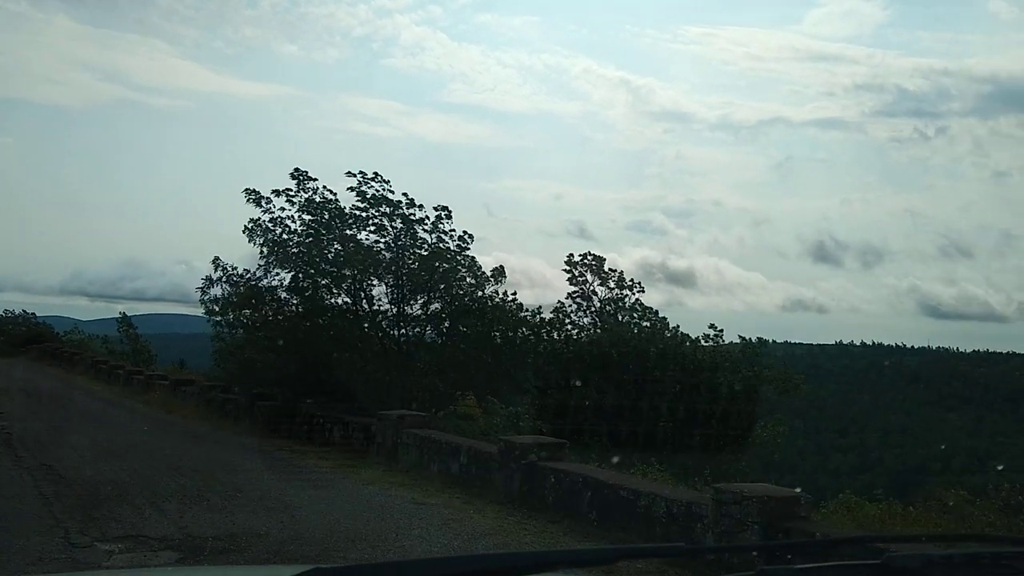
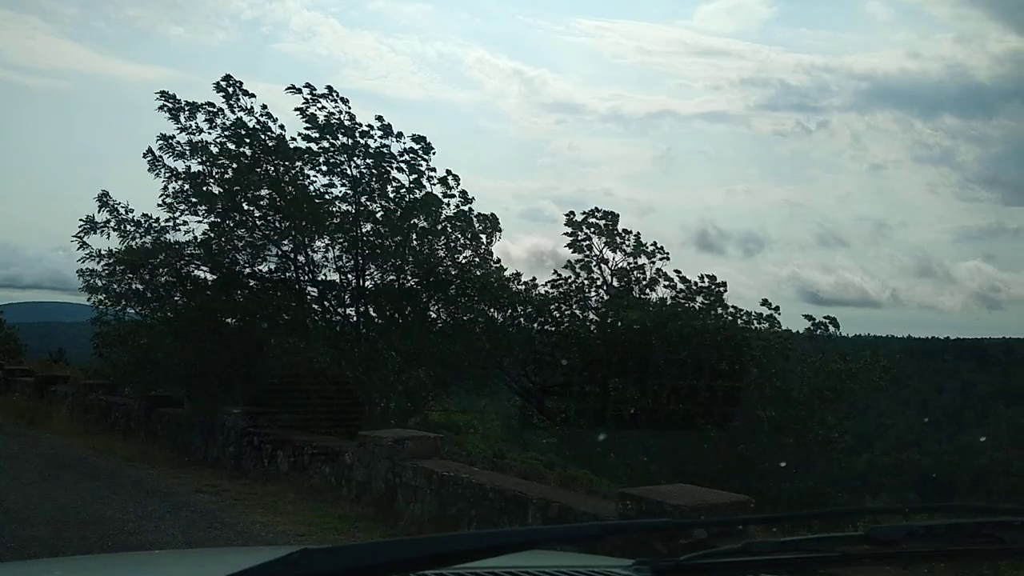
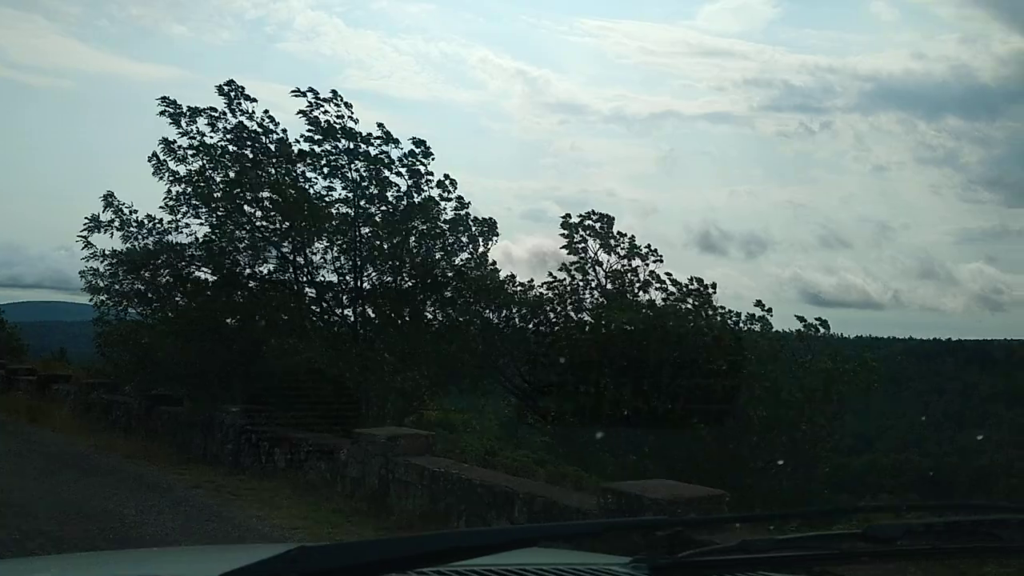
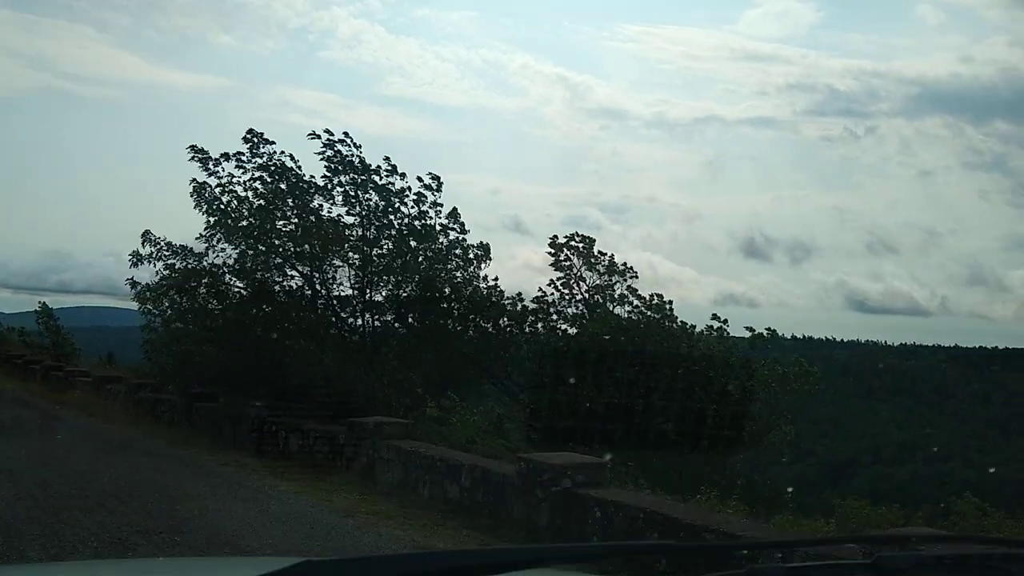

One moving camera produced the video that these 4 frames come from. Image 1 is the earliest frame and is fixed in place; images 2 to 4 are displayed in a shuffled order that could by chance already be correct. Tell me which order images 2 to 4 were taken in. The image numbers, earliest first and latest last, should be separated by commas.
4, 3, 2
